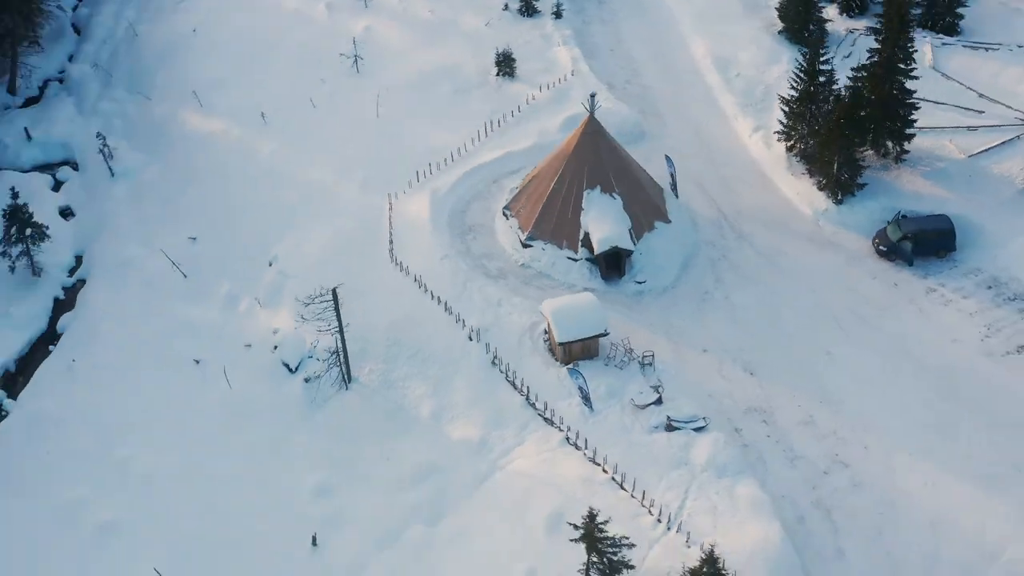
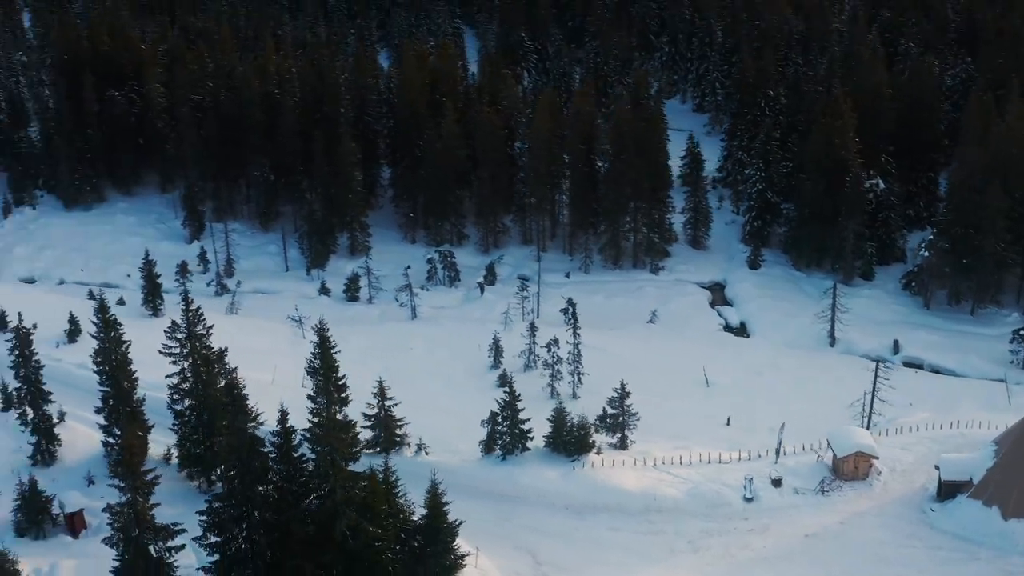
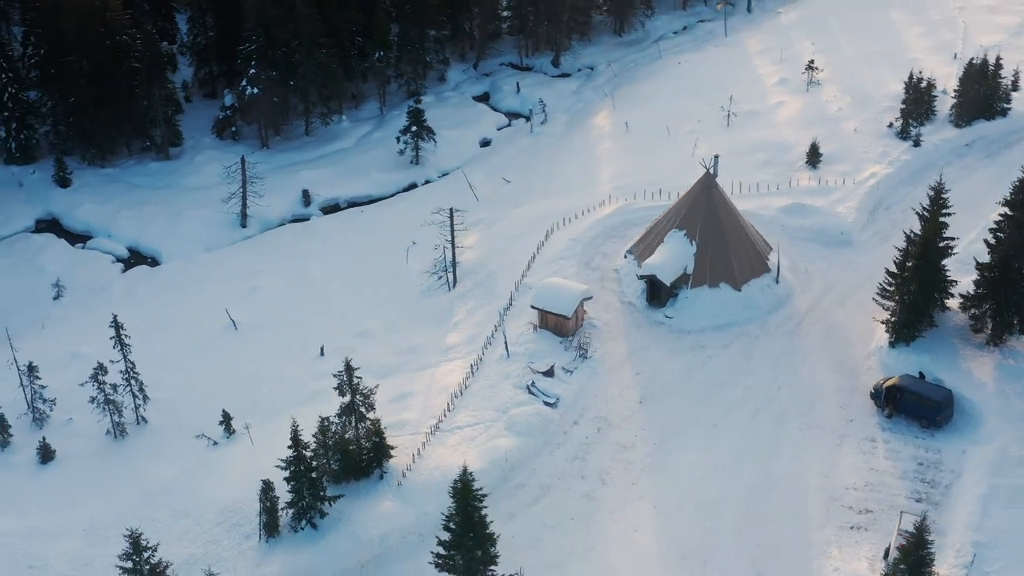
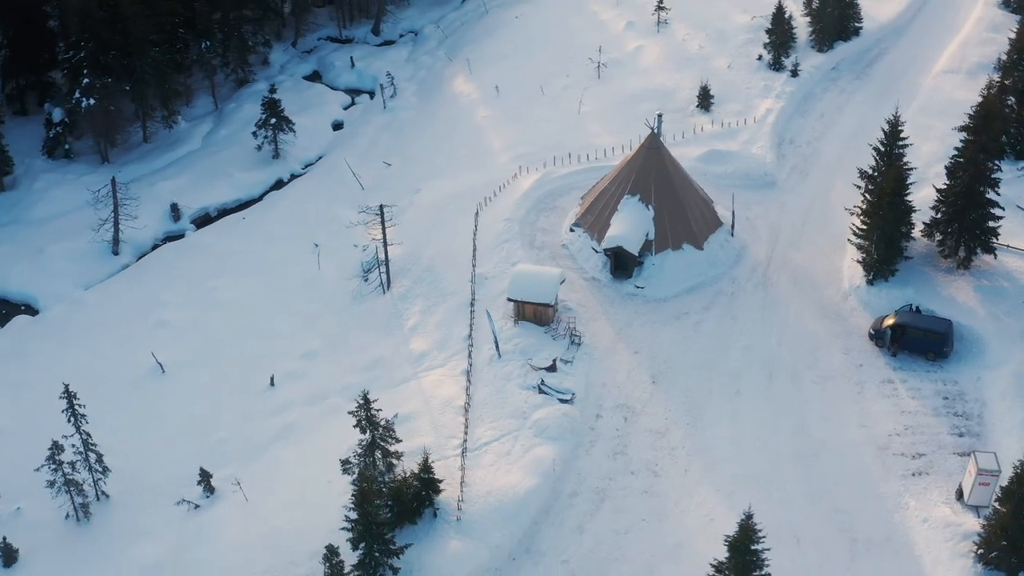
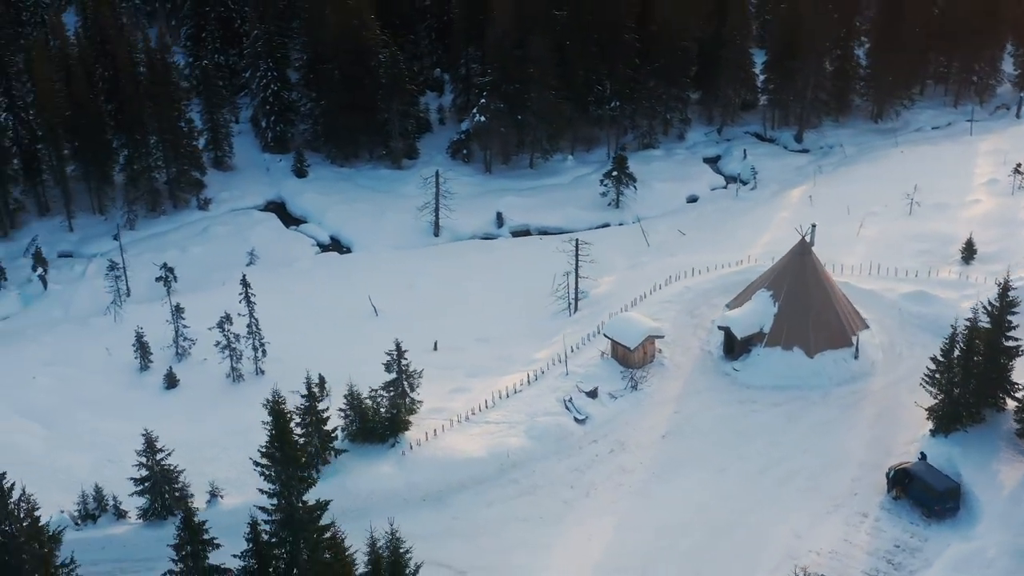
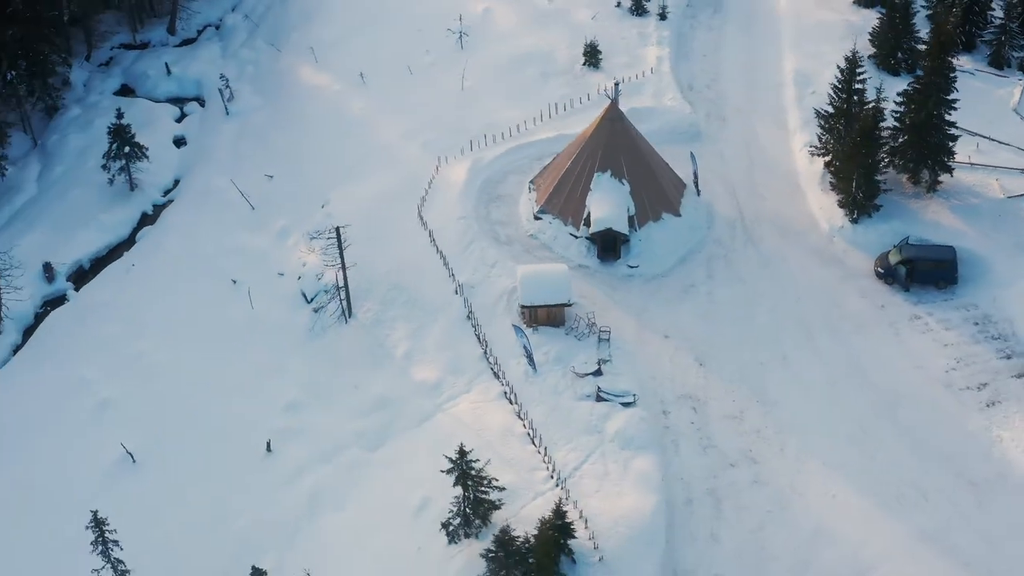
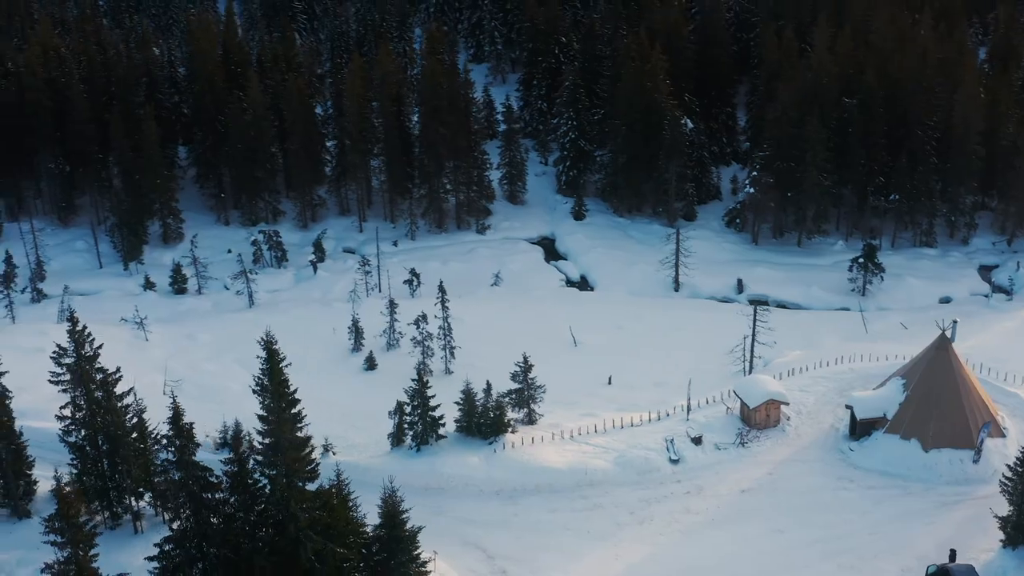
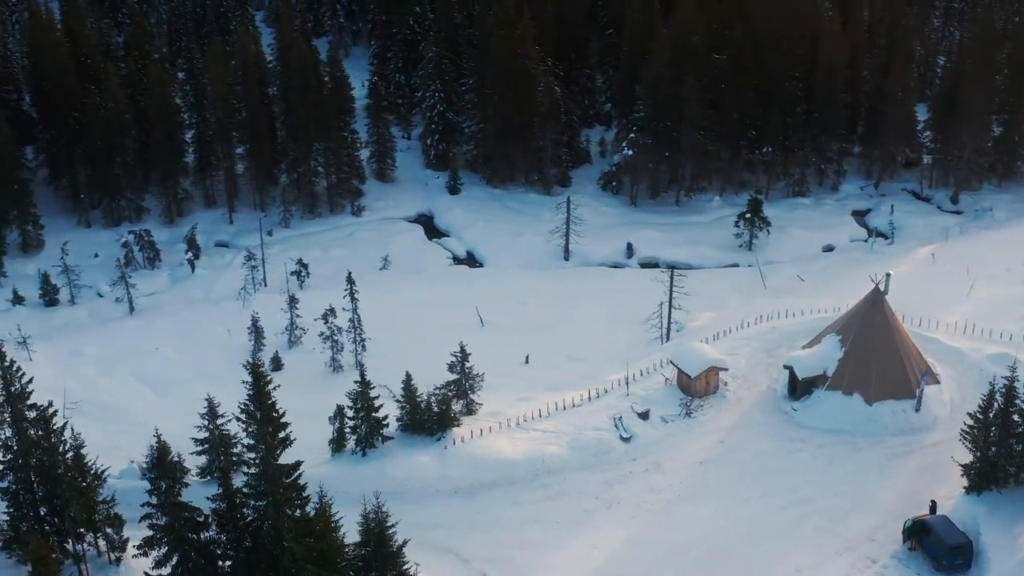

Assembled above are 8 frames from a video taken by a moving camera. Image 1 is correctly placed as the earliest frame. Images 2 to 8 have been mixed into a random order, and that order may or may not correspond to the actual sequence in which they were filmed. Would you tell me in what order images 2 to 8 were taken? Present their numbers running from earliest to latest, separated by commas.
6, 4, 3, 5, 8, 7, 2
